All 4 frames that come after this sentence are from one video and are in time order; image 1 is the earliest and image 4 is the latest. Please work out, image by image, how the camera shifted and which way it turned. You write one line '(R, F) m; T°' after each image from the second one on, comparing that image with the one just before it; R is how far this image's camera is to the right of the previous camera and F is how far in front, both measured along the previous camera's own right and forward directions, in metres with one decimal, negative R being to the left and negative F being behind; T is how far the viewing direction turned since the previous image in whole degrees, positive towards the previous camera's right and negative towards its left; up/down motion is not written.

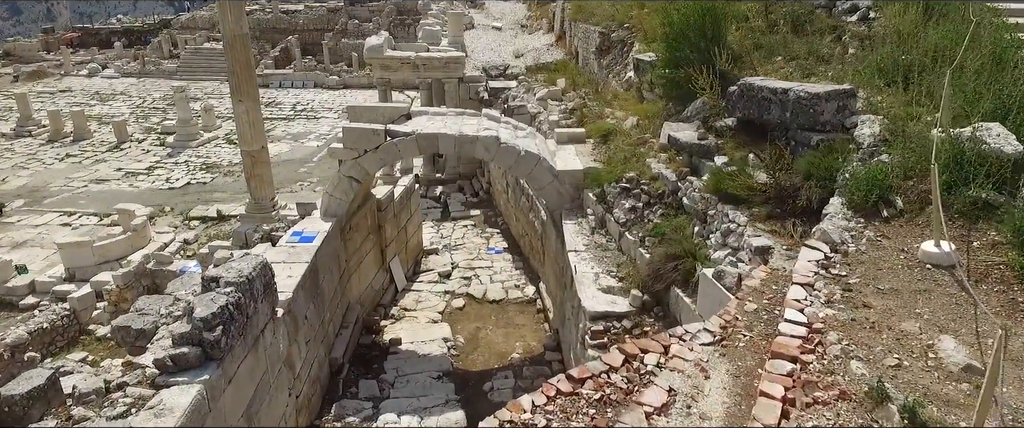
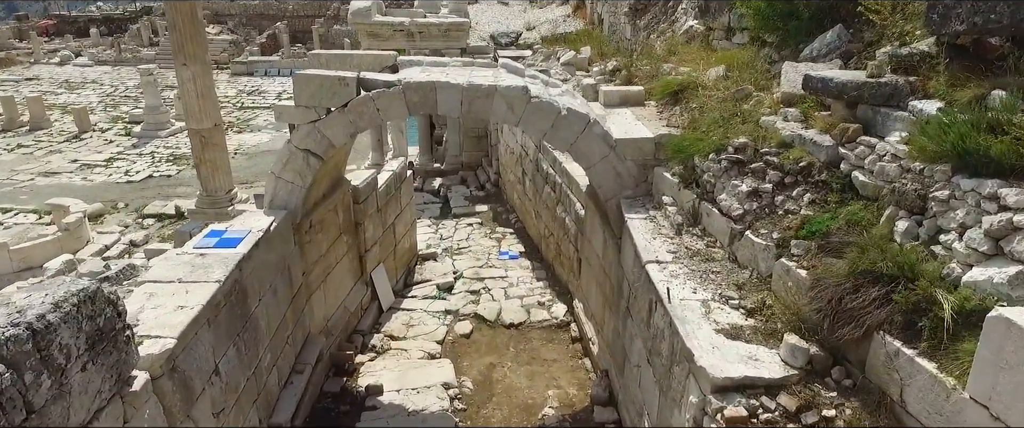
(-0.2, +1.9) m; 0°
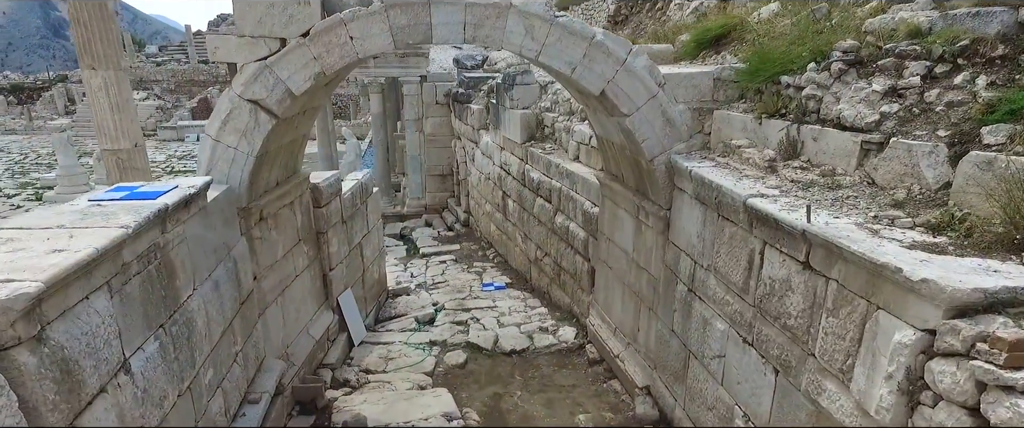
(-0.3, +1.0) m; +4°
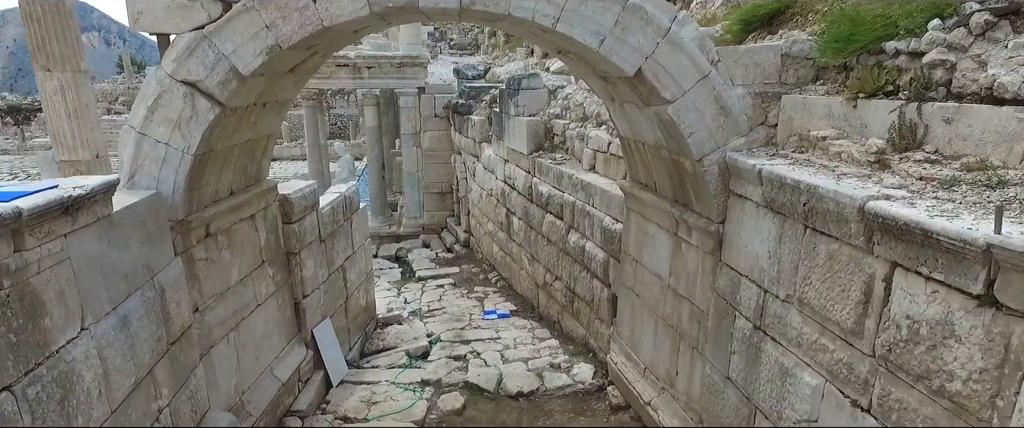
(0.0, +0.7) m; 0°
